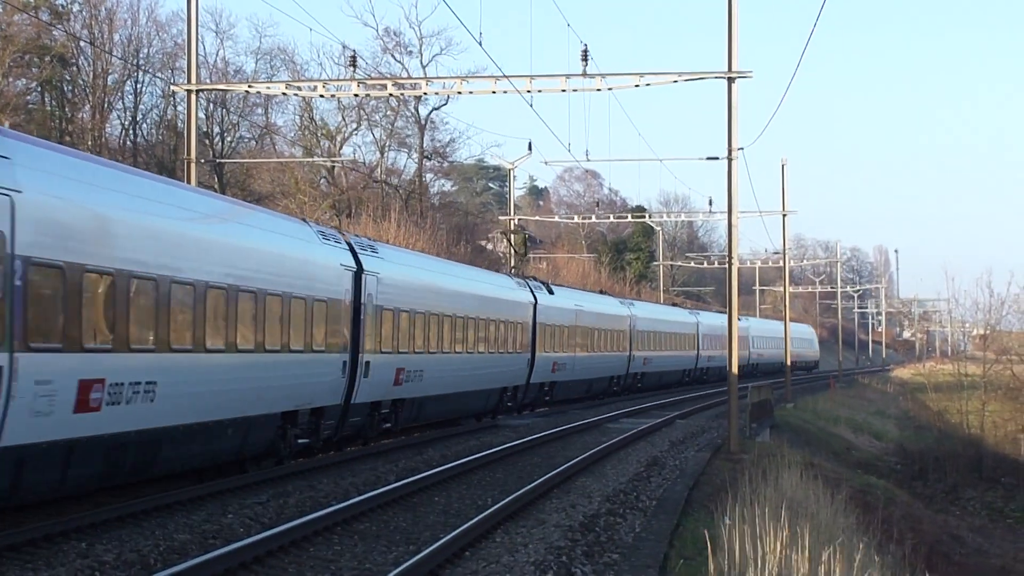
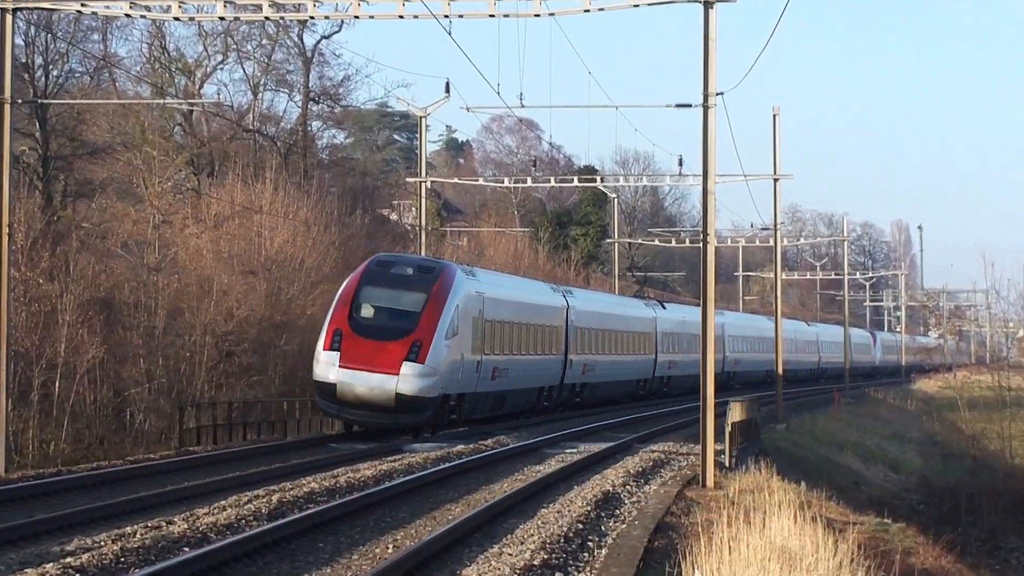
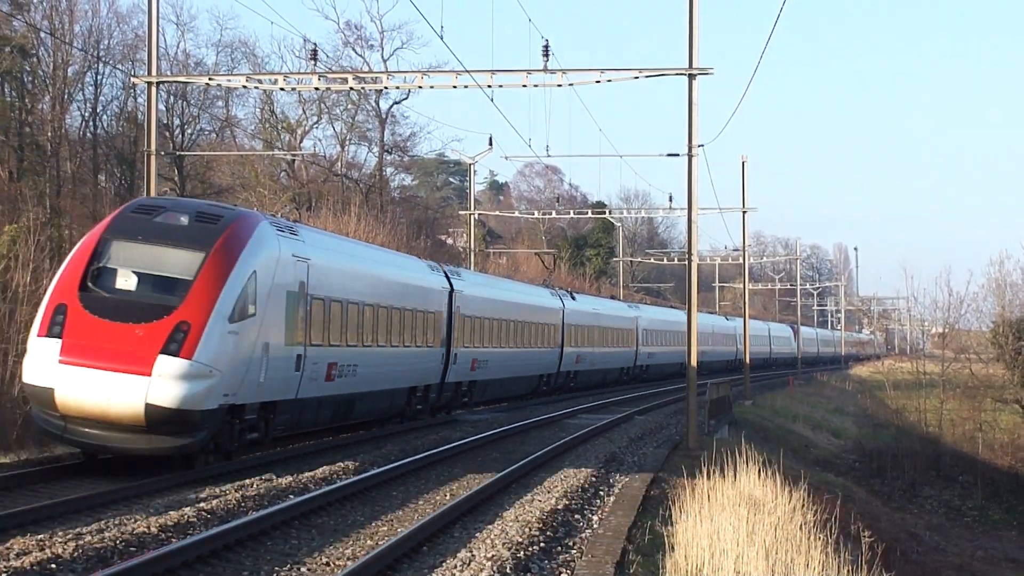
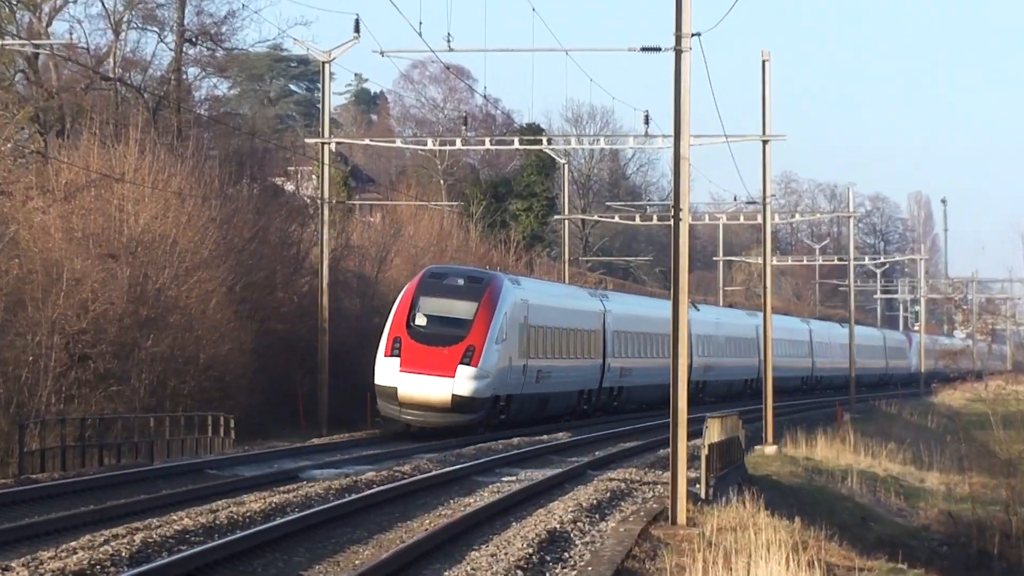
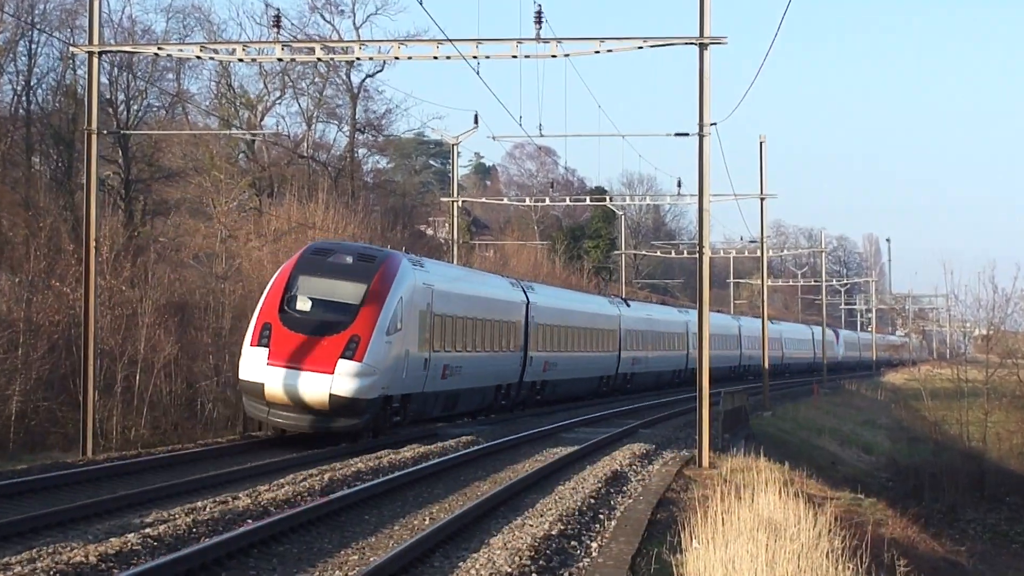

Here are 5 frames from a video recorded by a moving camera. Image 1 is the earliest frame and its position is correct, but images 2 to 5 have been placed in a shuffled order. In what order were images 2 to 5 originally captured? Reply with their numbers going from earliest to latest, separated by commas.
3, 5, 2, 4
